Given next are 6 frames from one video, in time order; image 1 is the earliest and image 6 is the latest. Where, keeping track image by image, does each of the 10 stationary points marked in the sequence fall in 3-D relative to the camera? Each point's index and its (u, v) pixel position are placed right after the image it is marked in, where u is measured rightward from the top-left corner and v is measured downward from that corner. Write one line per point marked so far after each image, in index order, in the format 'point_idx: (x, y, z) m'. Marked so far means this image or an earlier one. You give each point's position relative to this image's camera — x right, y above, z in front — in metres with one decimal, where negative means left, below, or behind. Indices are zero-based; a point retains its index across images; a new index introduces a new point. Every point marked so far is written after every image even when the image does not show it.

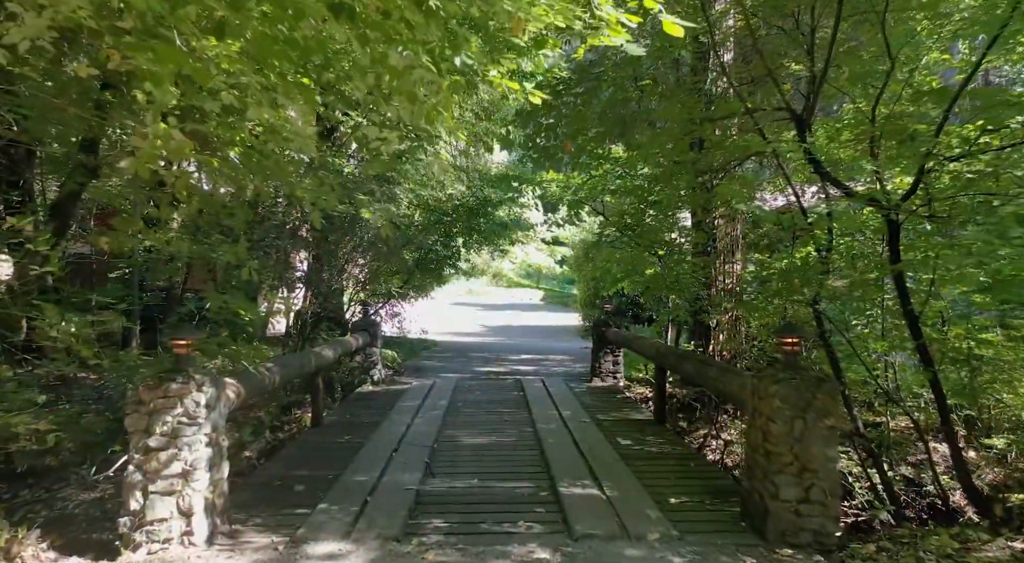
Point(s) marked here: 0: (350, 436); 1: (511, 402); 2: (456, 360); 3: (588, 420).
0: (-1.0, -1.0, +5.1) m
1: (0.0, -1.0, +6.4) m
2: (-0.7, -1.0, +10.3) m
3: (+0.5, -1.0, +5.5) m
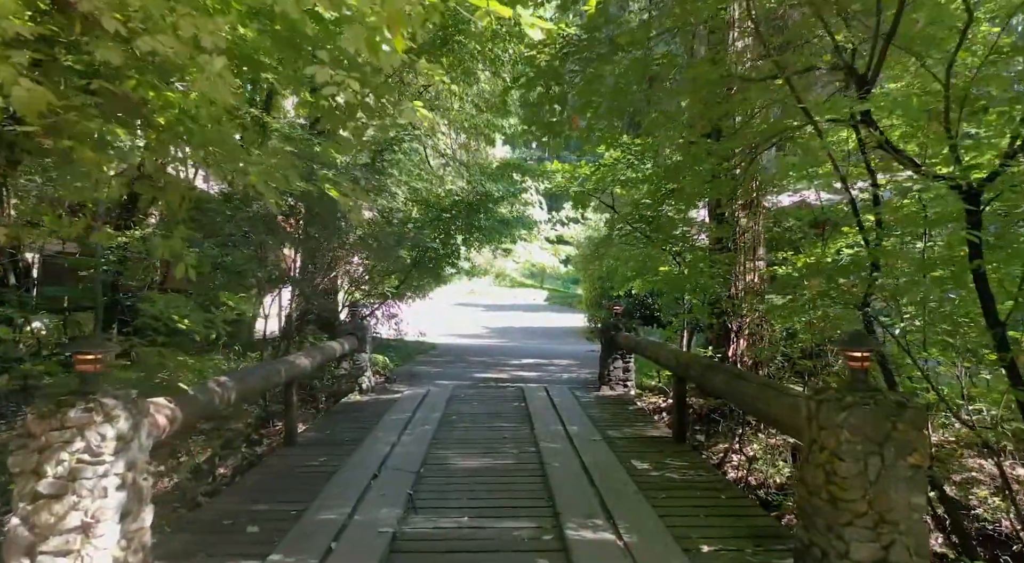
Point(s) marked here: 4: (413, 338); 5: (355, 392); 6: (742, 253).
0: (-1.0, -1.0, +4.5) m
1: (0.0, -1.0, +5.8) m
2: (-0.7, -1.0, +9.7) m
3: (+0.5, -1.0, +4.9) m
4: (-1.7, -1.0, +13.9) m
5: (-1.4, -1.0, +6.8) m
6: (+1.8, +0.2, +6.3) m
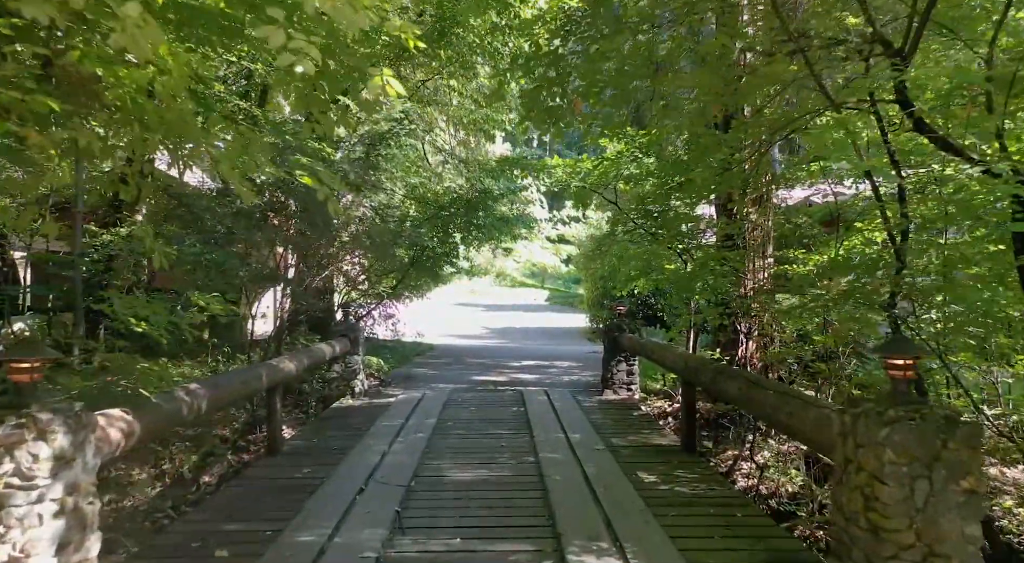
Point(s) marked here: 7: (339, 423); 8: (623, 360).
0: (-1.1, -1.0, +4.2) m
1: (0.0, -1.0, +5.5) m
2: (-0.7, -1.0, +9.4) m
3: (+0.5, -1.0, +4.6) m
4: (-1.7, -1.0, +13.6) m
5: (-1.4, -1.0, +6.5) m
6: (+1.8, +0.2, +6.0) m
7: (-1.2, -1.0, +5.6) m
8: (+1.0, -0.7, +6.8) m
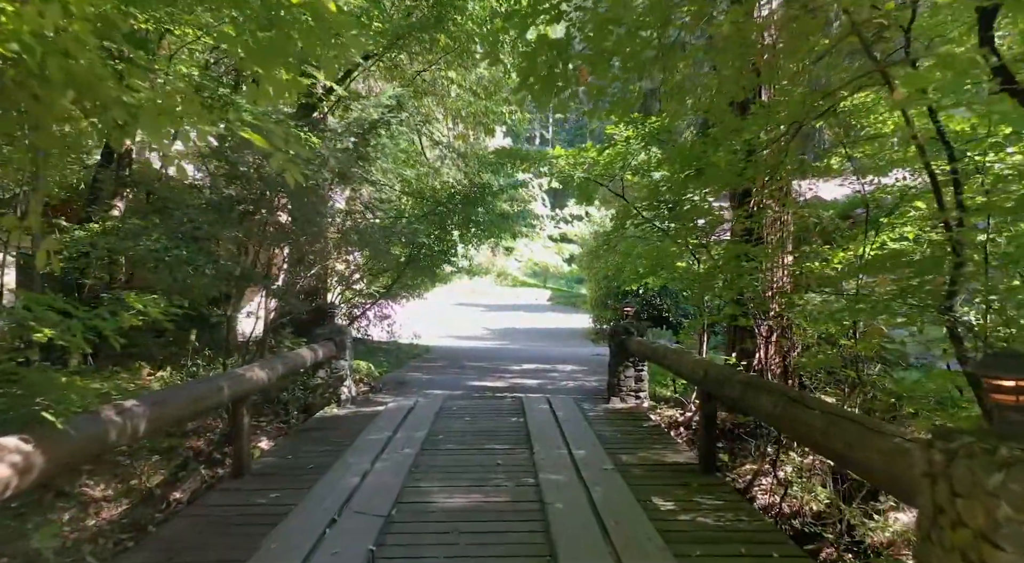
0: (-1.1, -1.0, +3.7) m
1: (0.0, -1.0, +5.0) m
2: (-0.7, -1.0, +8.9) m
3: (+0.5, -1.0, +4.1) m
4: (-1.7, -1.0, +13.1) m
5: (-1.4, -0.9, +6.1) m
6: (+1.8, +0.3, +5.5) m
7: (-1.2, -1.0, +5.1) m
8: (+1.0, -0.7, +6.3) m
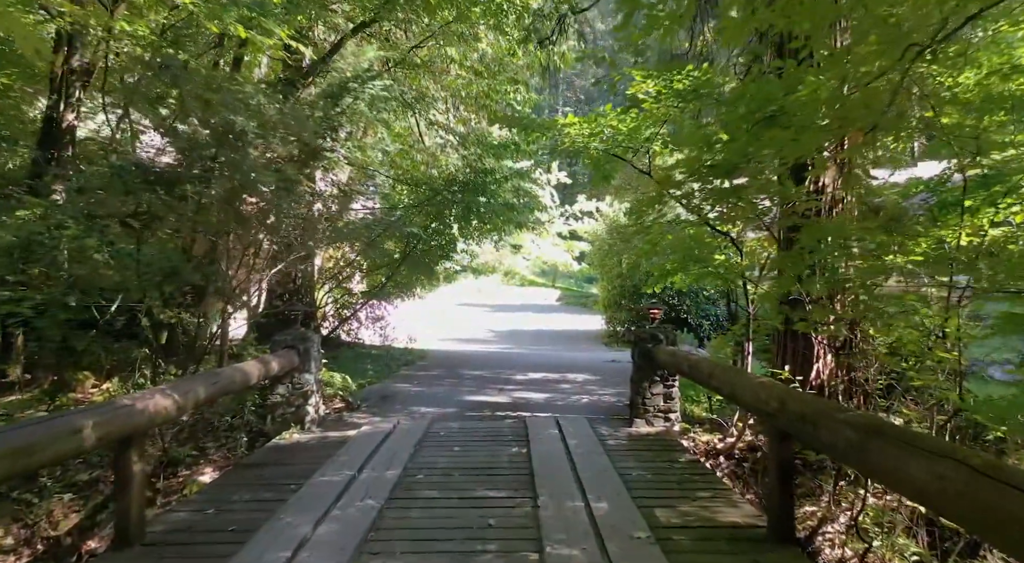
0: (-1.1, -1.0, +2.6) m
1: (0.0, -1.0, +3.9) m
2: (-0.7, -1.0, +7.8) m
3: (+0.5, -0.9, +3.0) m
4: (-1.6, -1.0, +12.0) m
5: (-1.4, -0.9, +4.9) m
6: (+1.8, +0.3, +4.3) m
7: (-1.2, -1.0, +4.0) m
8: (+1.0, -0.6, +5.2) m
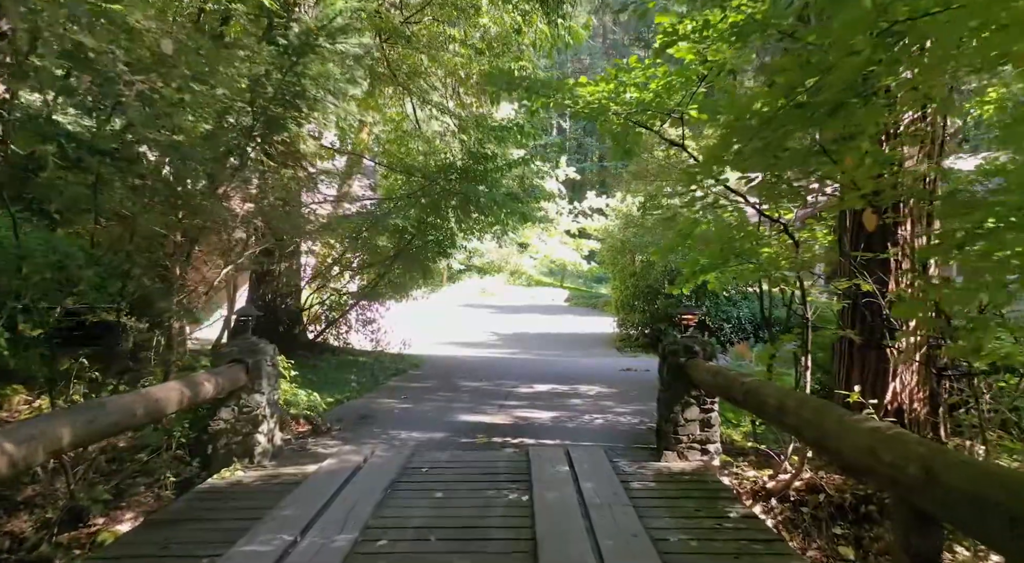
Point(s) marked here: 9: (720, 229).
0: (-1.1, -0.9, +1.6) m
1: (-0.1, -0.9, +2.9) m
2: (-0.6, -1.0, +6.8) m
3: (+0.5, -0.9, +2.0) m
4: (-1.6, -1.0, +11.0) m
5: (-1.4, -0.9, +4.0) m
6: (+1.8, +0.3, +3.3) m
7: (-1.3, -1.0, +3.0) m
8: (+1.0, -0.6, +4.1) m
9: (+1.1, +0.3, +4.4) m
